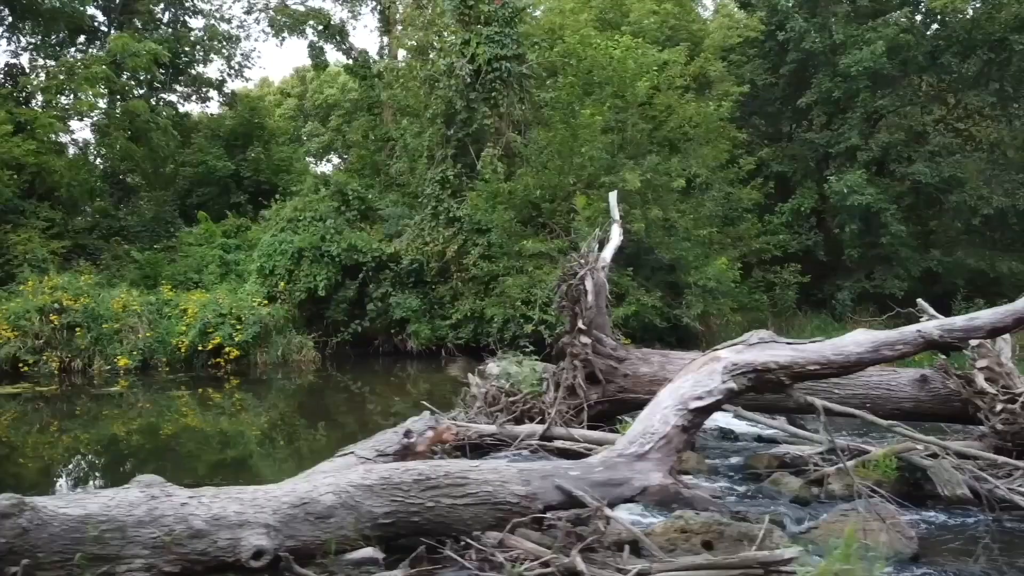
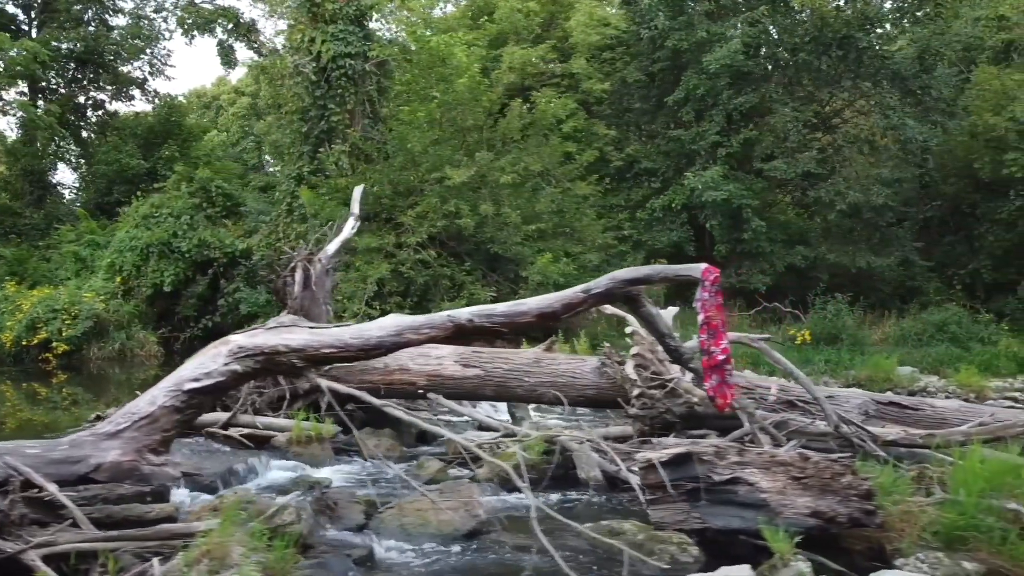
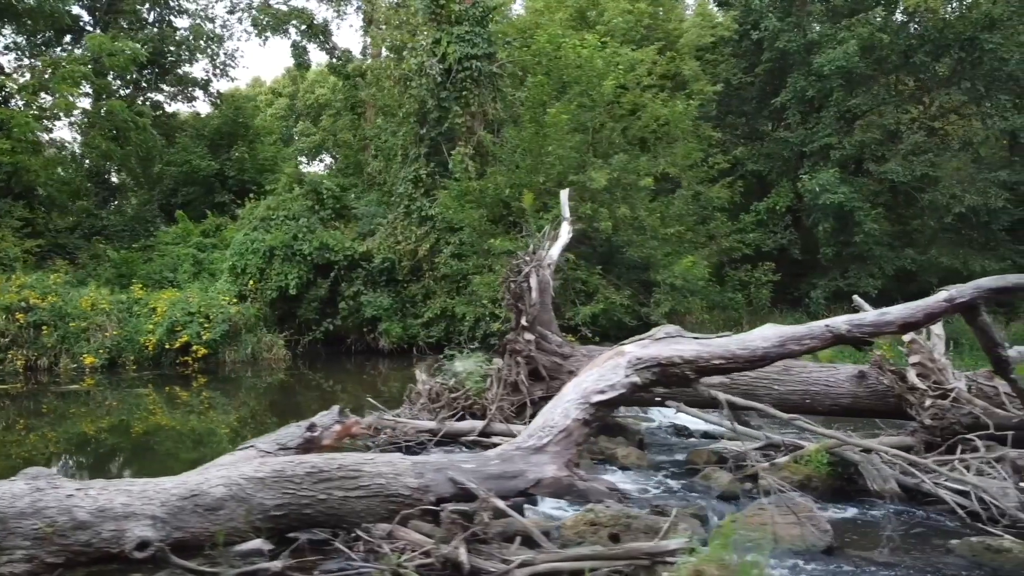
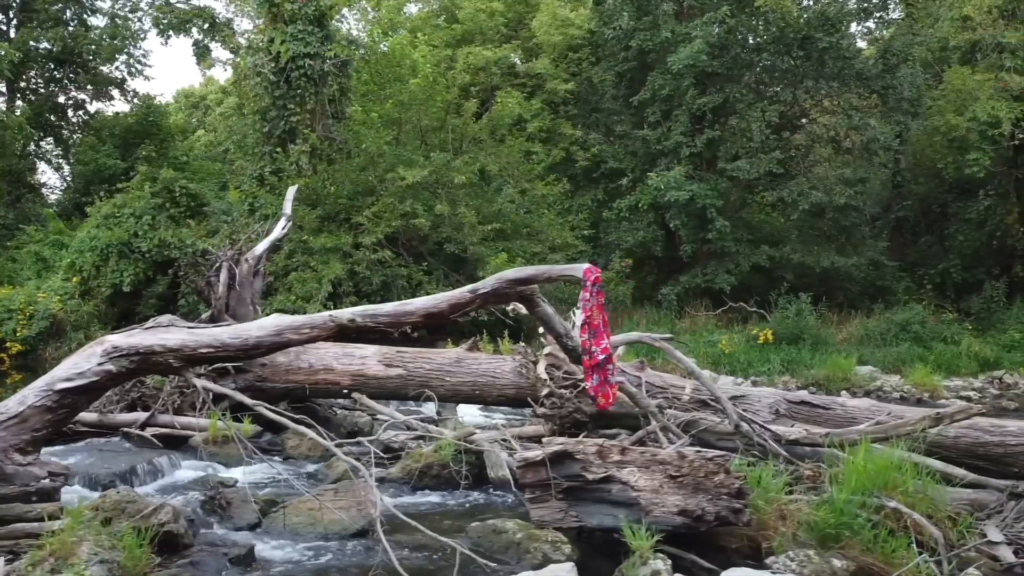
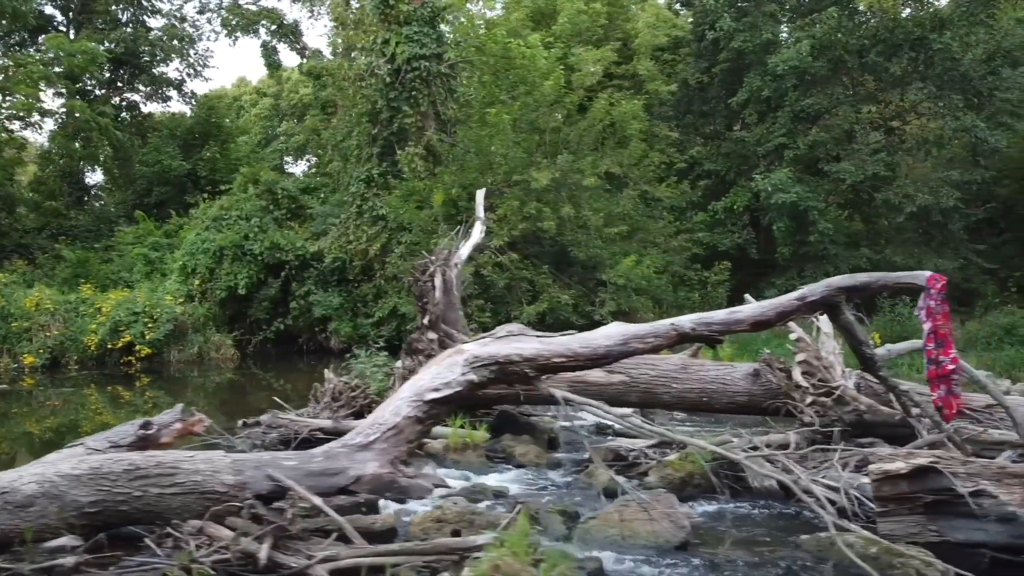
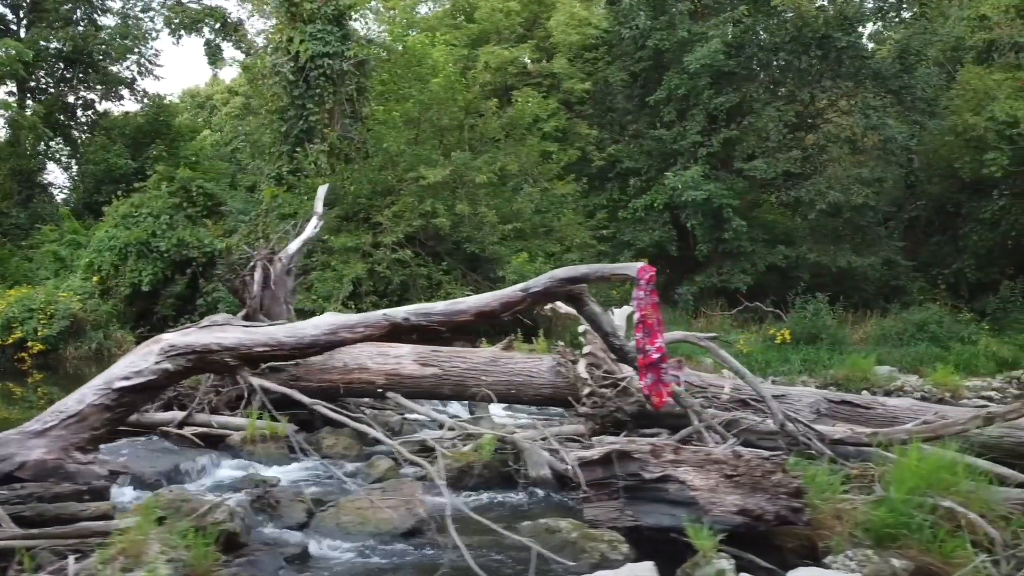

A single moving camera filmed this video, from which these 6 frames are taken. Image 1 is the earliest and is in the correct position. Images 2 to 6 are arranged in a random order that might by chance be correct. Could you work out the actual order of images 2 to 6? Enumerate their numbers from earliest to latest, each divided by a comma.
3, 5, 2, 6, 4
